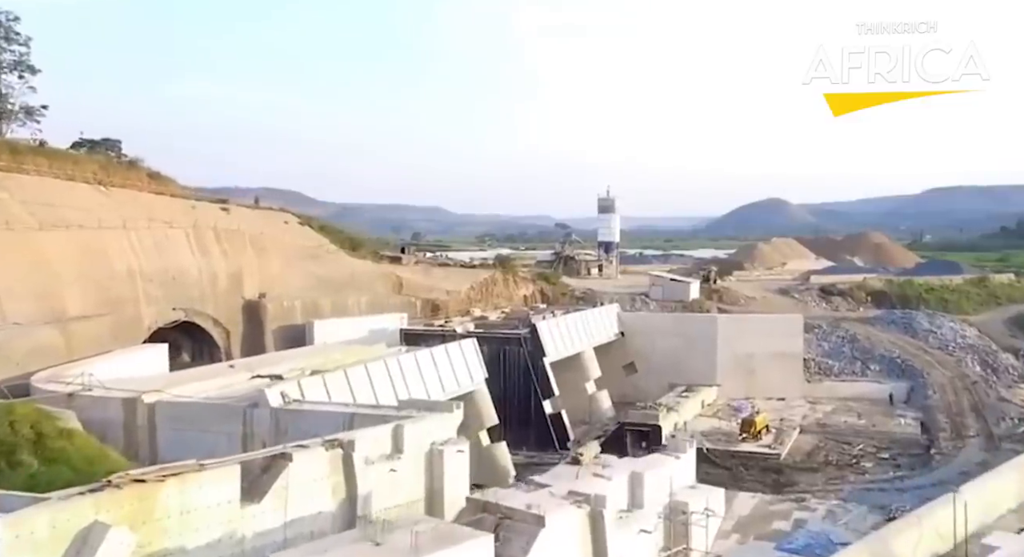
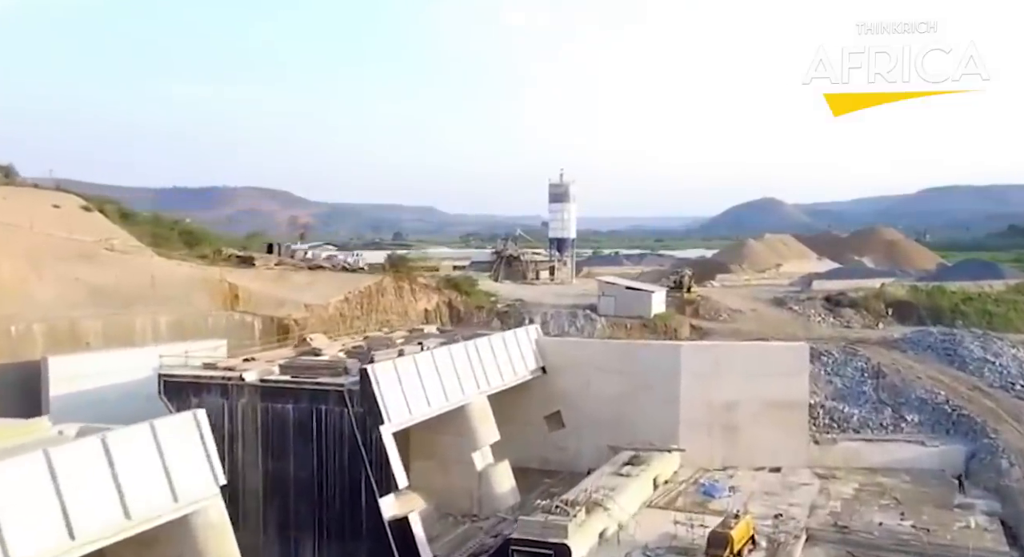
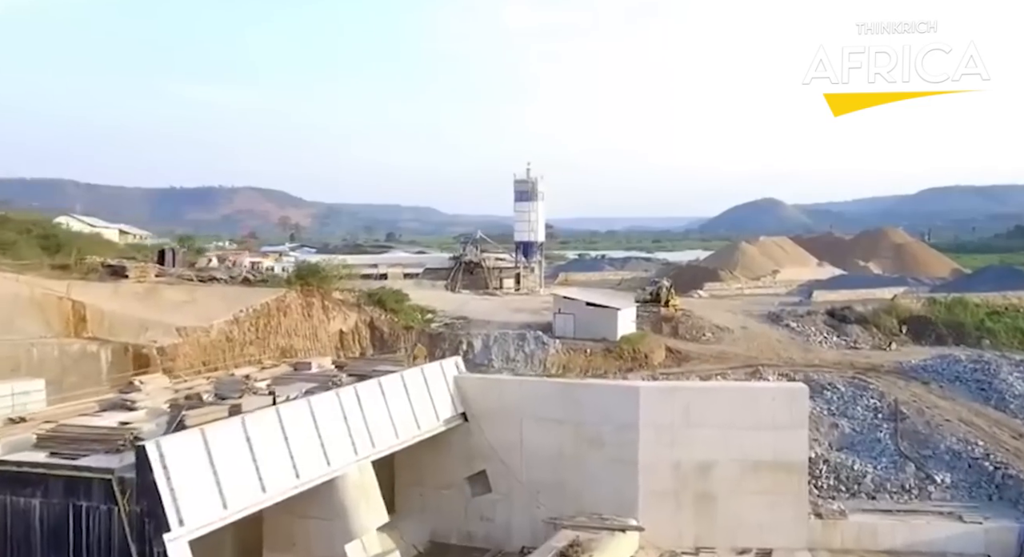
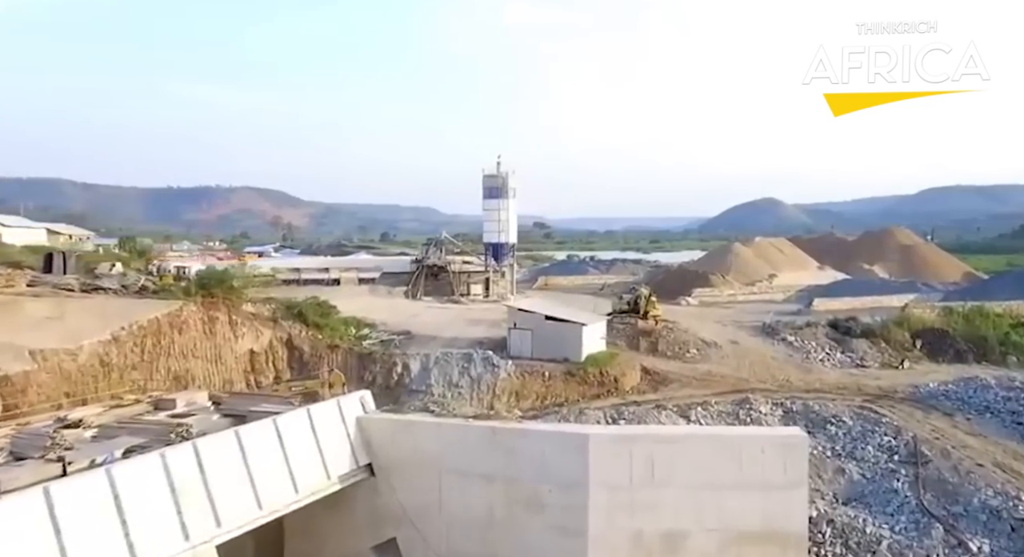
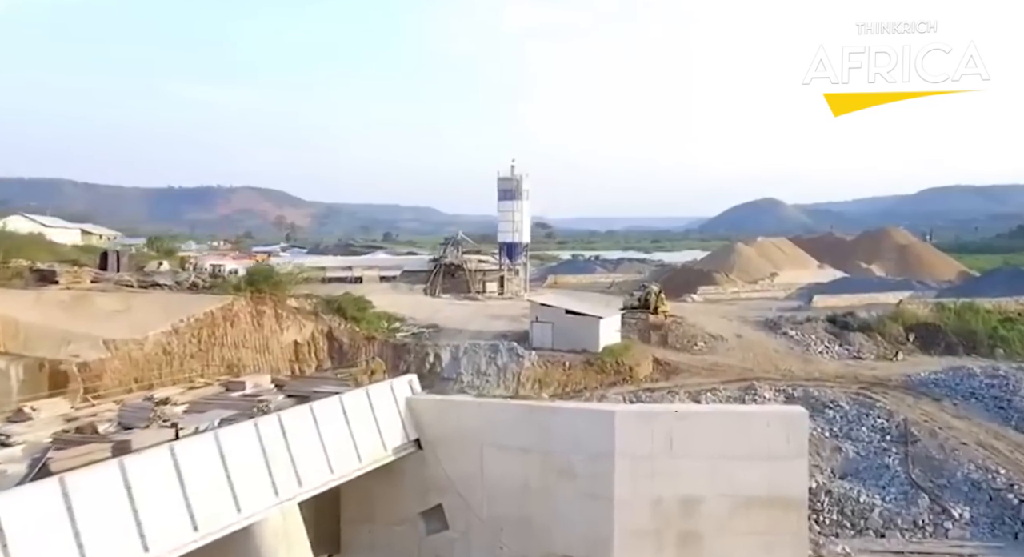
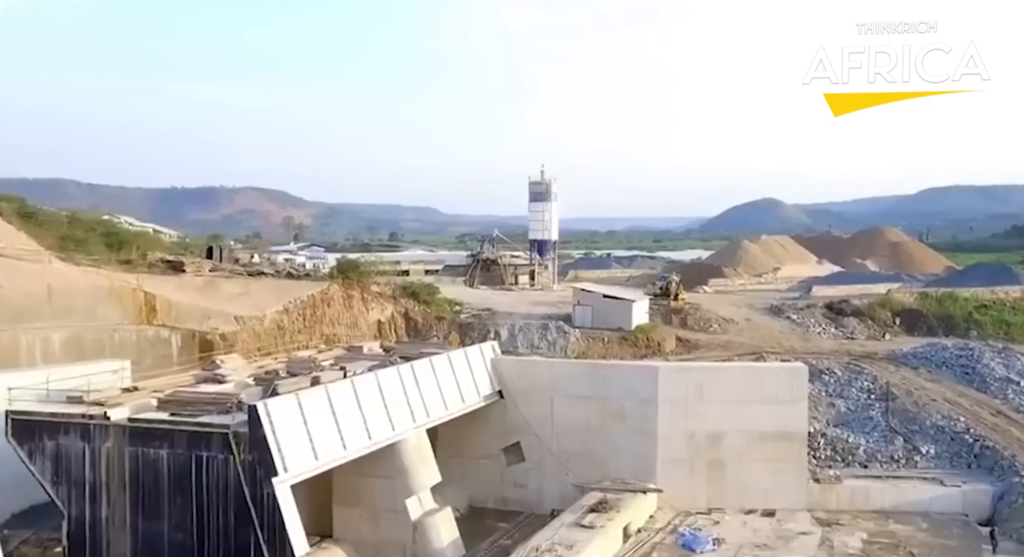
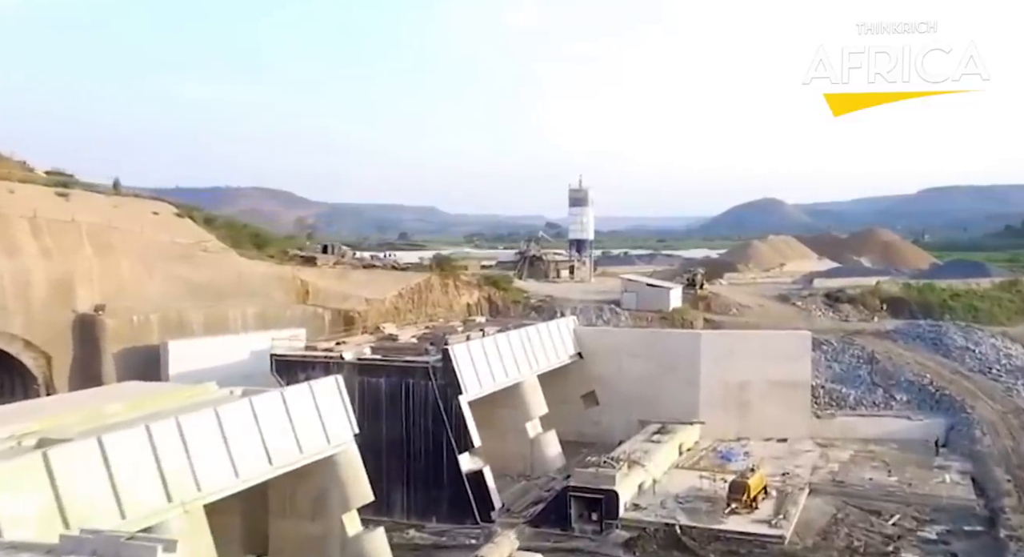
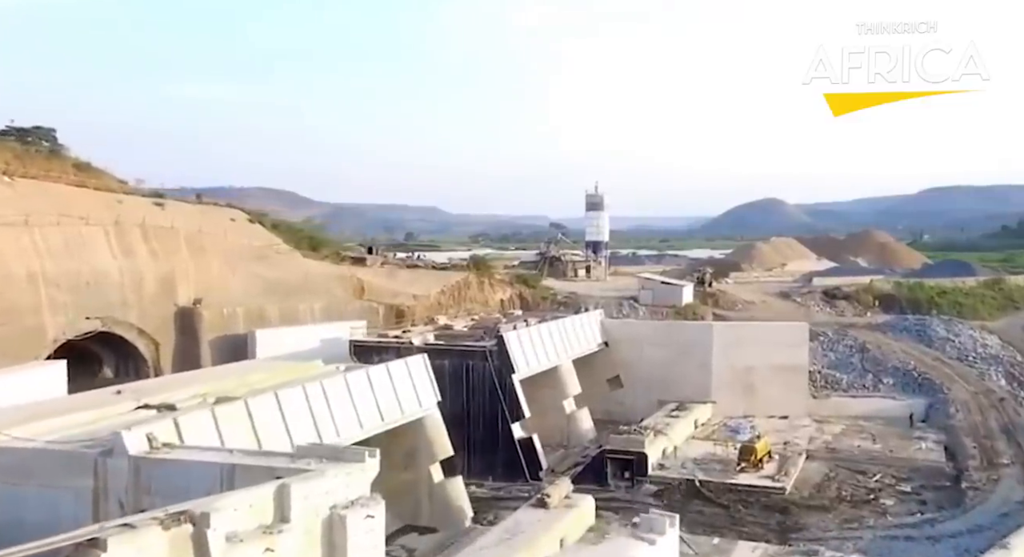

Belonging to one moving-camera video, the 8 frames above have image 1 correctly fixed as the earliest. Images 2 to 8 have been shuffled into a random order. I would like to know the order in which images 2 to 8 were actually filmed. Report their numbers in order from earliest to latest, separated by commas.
8, 7, 2, 6, 3, 5, 4
